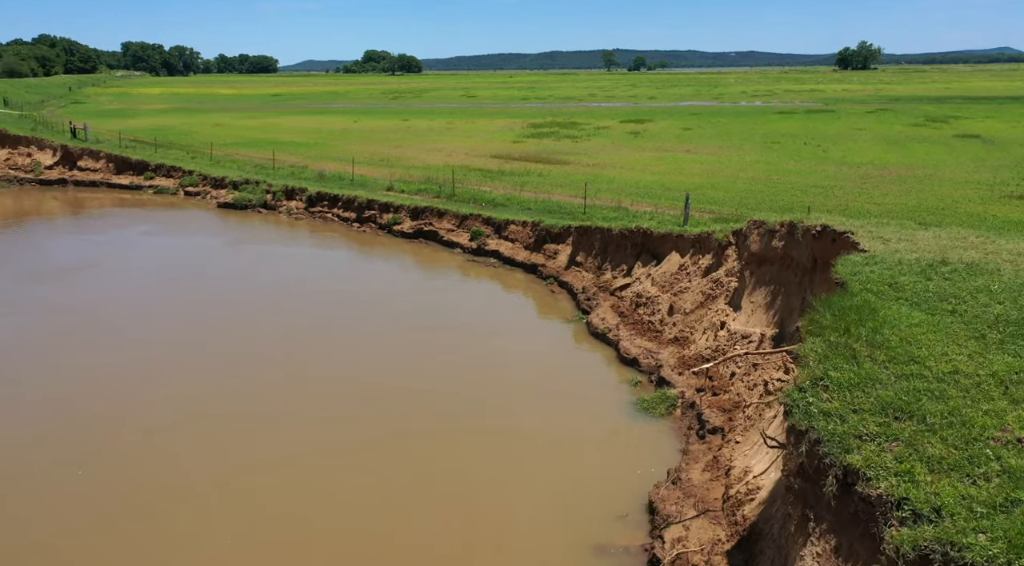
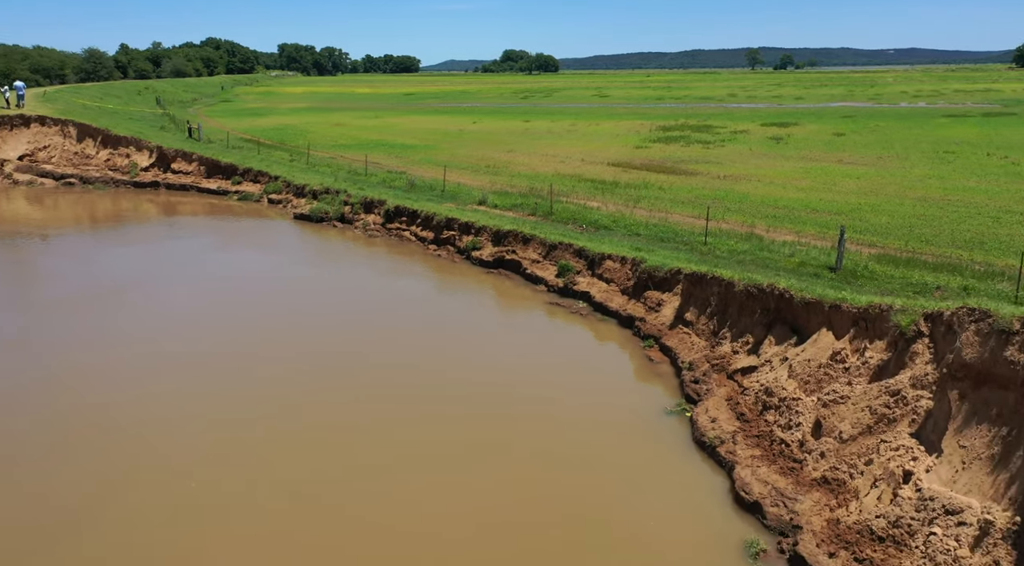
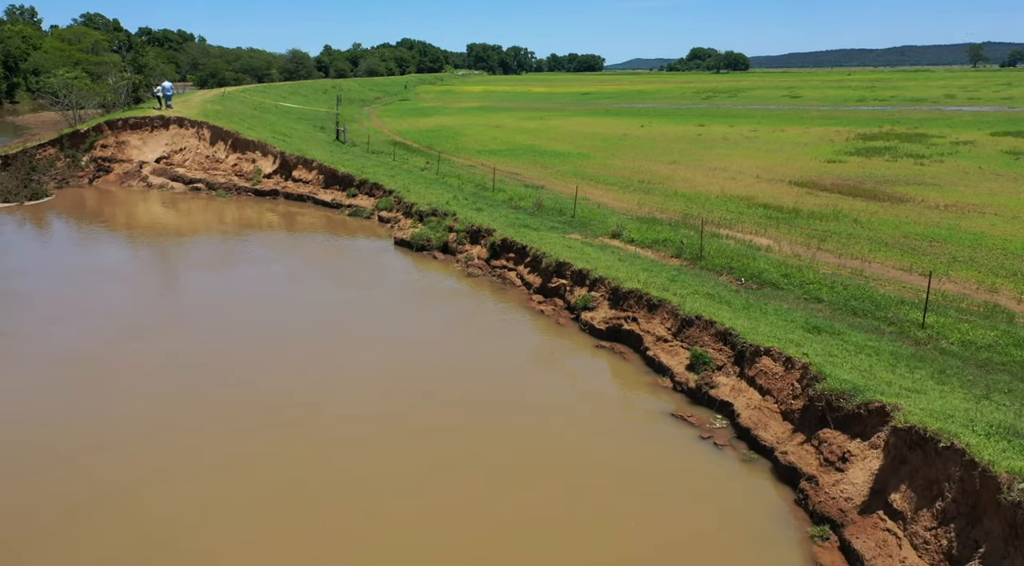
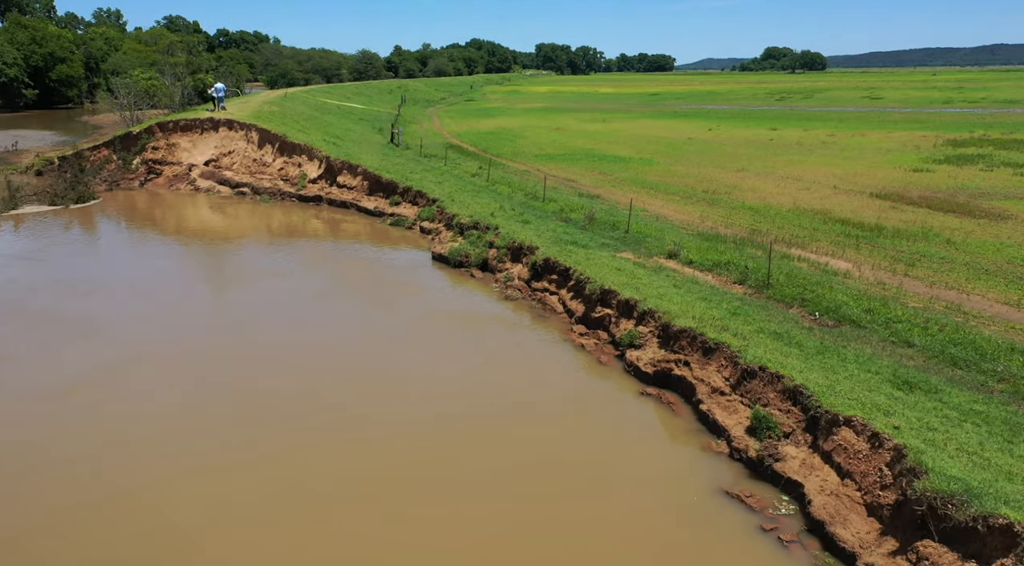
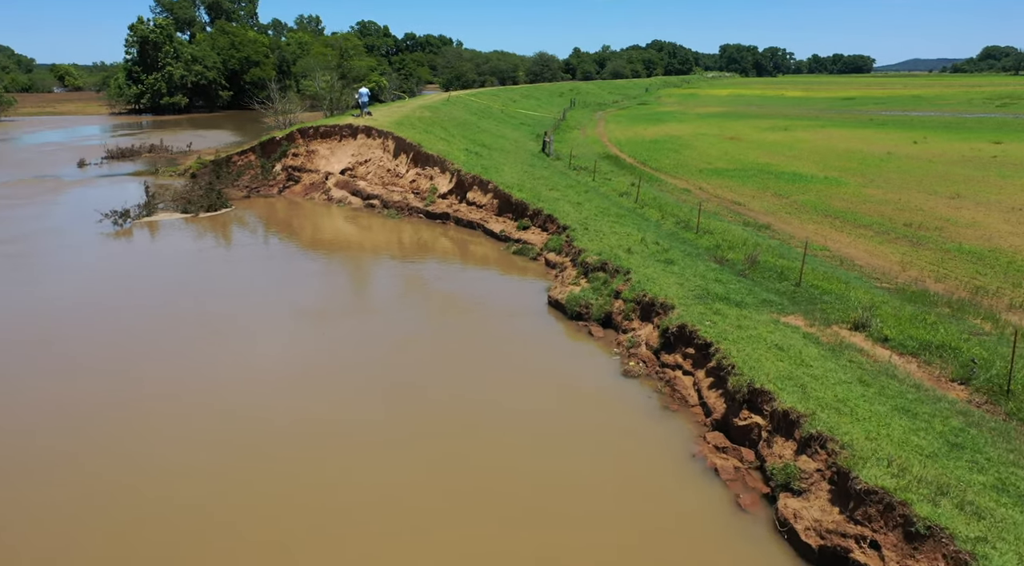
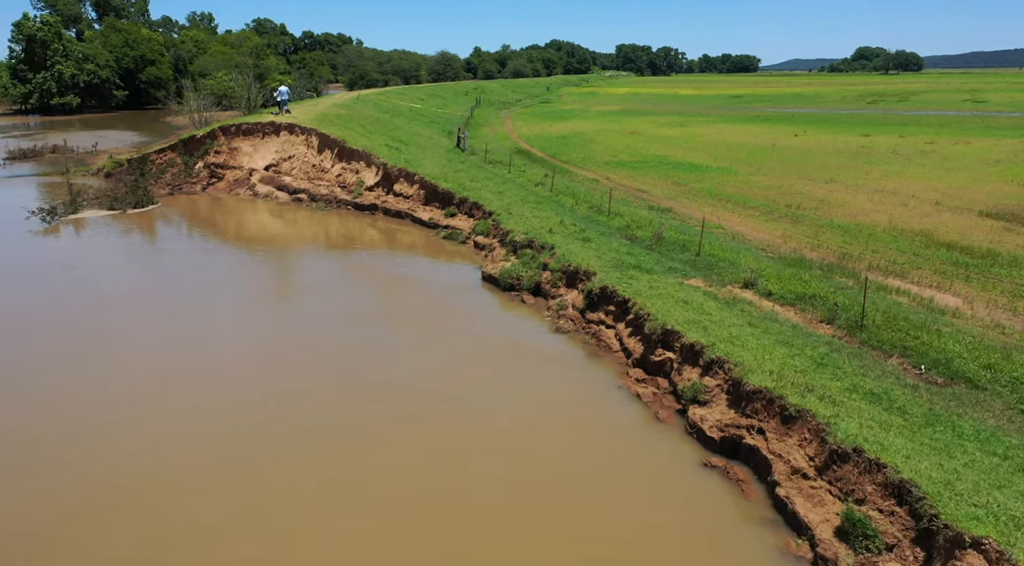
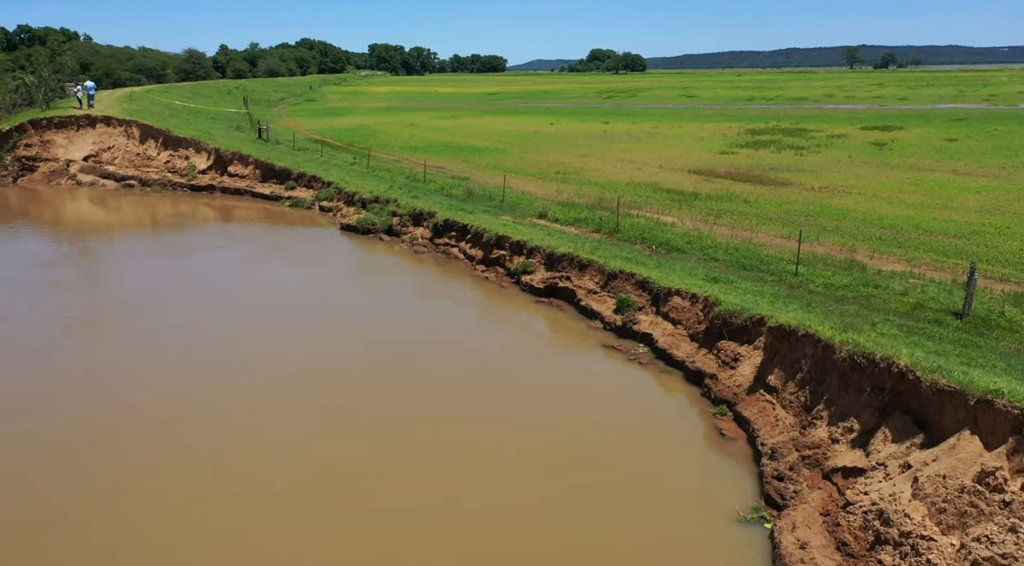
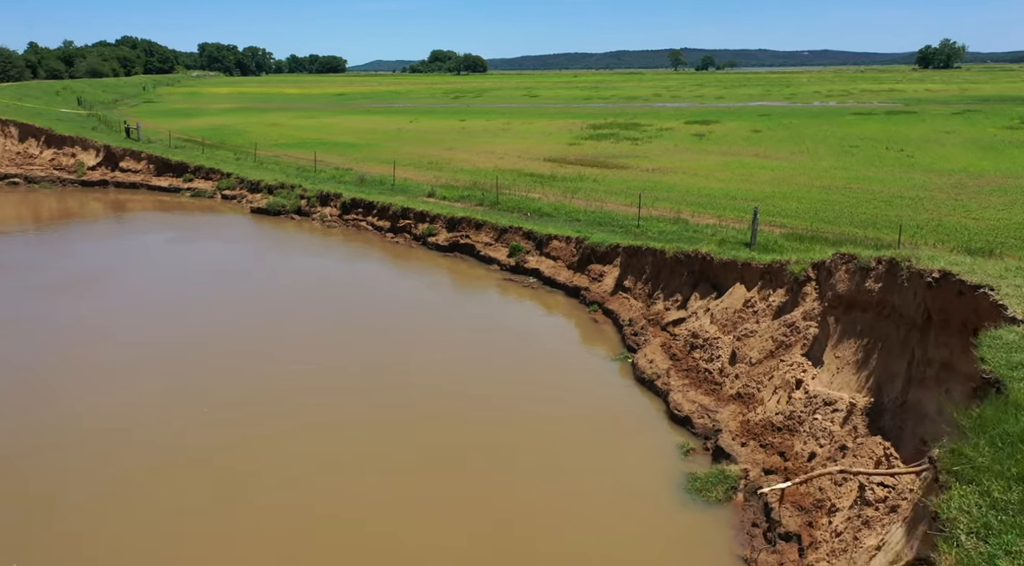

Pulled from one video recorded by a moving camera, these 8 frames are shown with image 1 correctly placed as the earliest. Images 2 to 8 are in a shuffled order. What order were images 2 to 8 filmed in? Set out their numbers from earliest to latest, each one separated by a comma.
8, 2, 7, 3, 4, 6, 5
